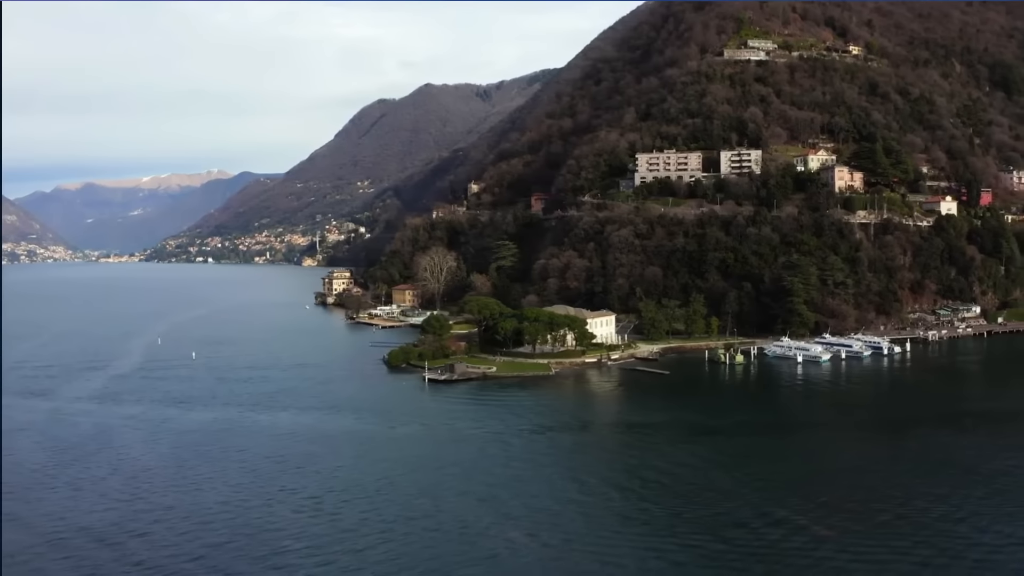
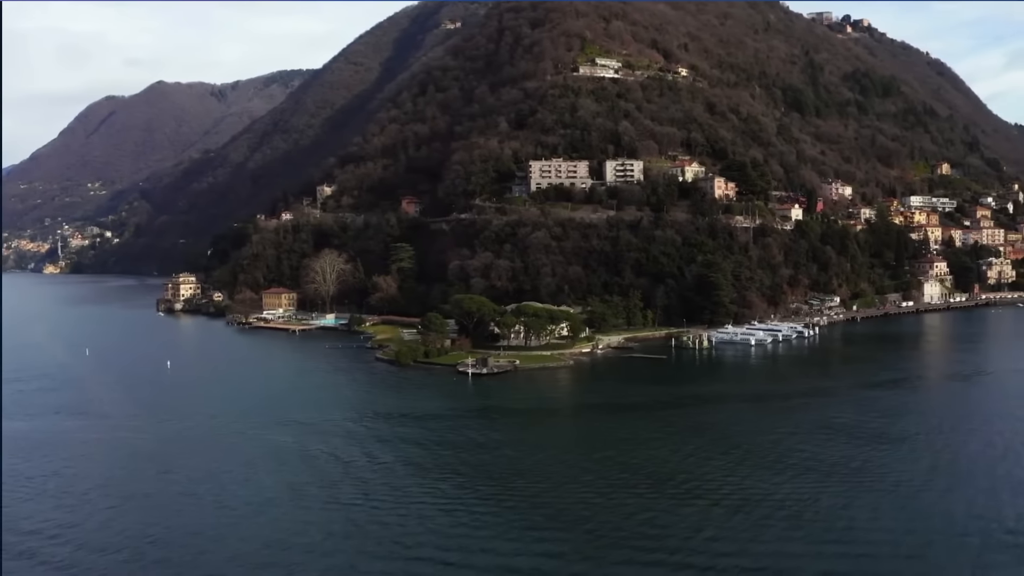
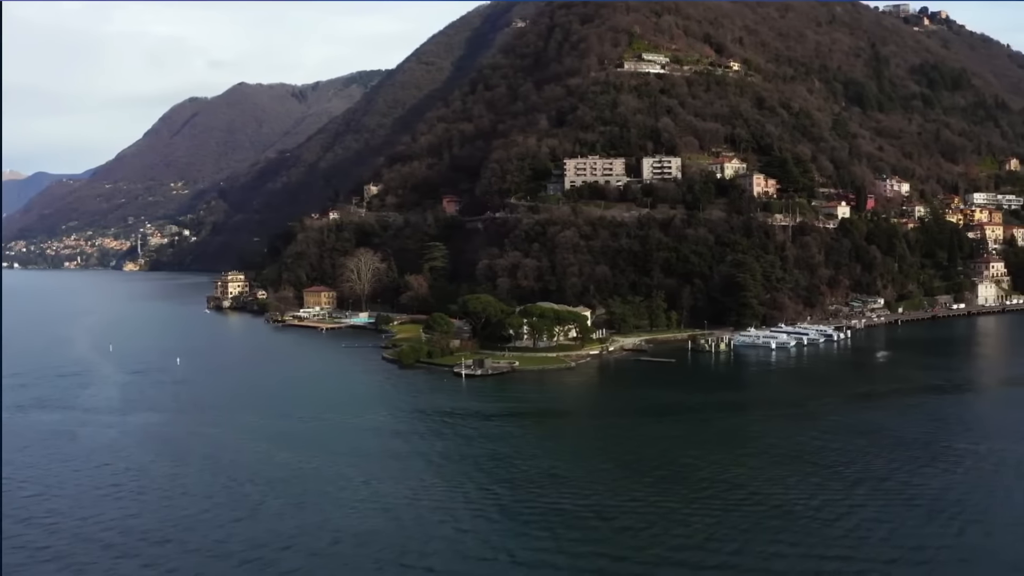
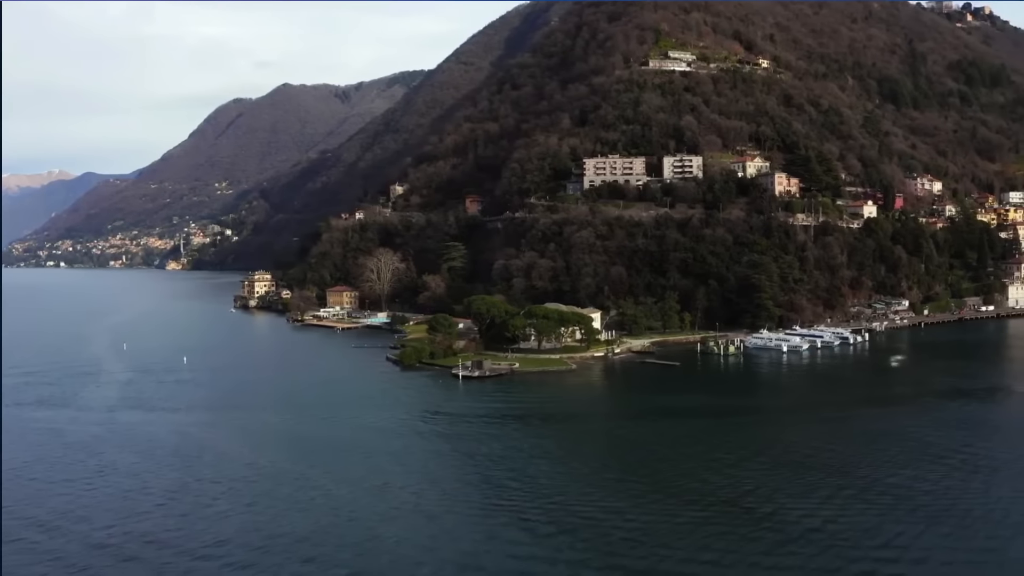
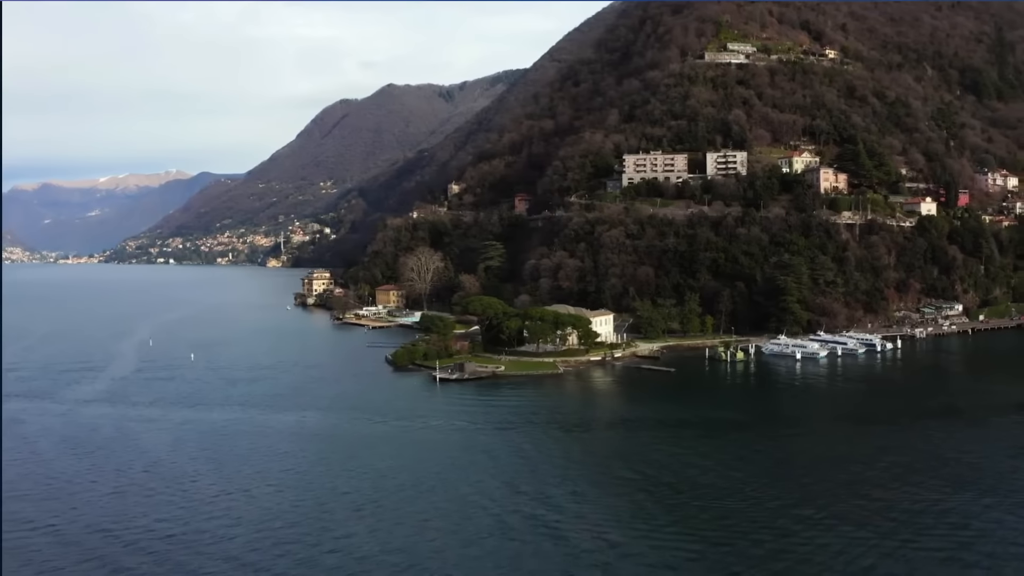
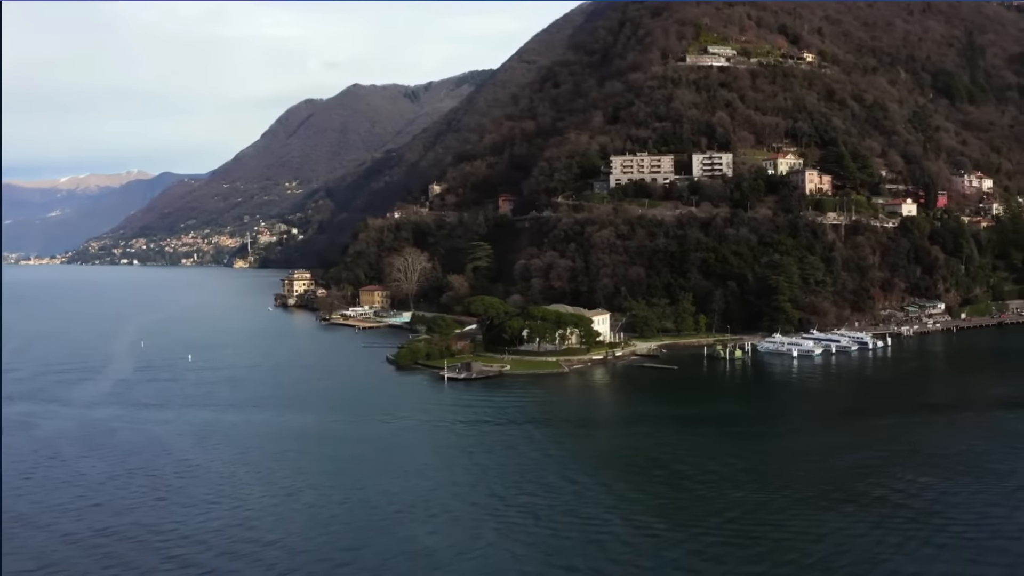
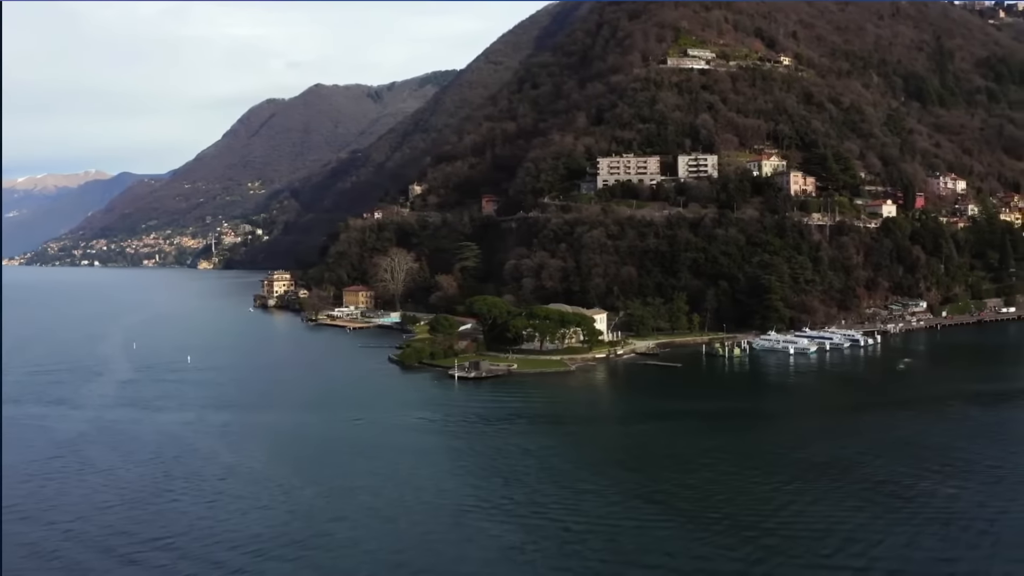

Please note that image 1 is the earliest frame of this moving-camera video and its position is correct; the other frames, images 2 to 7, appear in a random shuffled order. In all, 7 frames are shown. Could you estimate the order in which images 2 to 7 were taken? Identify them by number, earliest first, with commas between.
5, 6, 7, 4, 3, 2
